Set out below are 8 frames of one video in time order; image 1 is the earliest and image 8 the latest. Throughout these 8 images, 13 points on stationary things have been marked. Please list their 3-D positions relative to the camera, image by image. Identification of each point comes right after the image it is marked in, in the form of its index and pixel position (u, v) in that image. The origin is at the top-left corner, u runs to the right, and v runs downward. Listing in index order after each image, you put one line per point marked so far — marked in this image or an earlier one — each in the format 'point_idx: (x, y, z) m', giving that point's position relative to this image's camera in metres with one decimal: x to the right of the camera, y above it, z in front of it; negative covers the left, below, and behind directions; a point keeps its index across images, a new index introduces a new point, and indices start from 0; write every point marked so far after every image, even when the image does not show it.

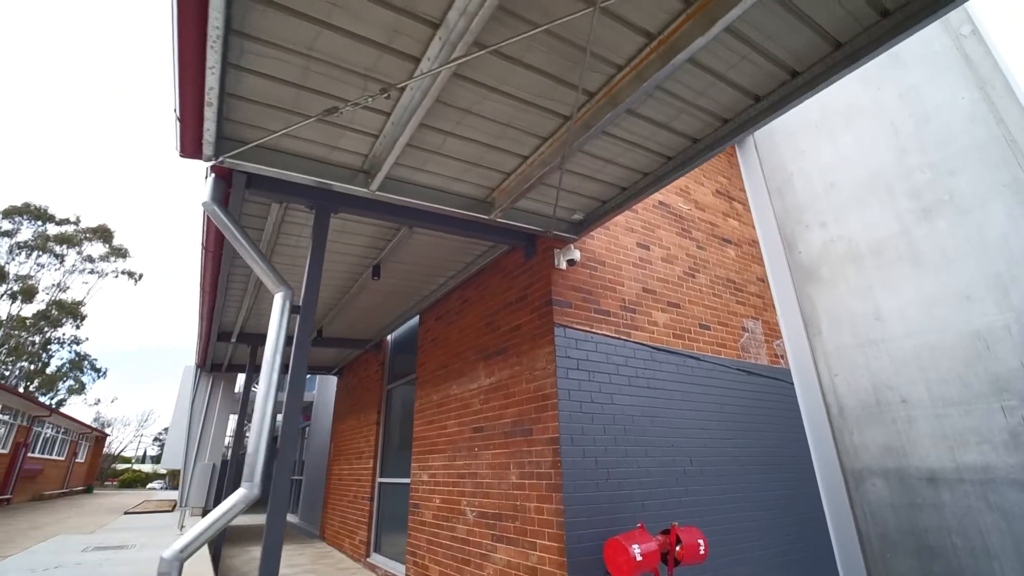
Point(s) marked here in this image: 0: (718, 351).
0: (+1.9, -0.6, +4.3) m
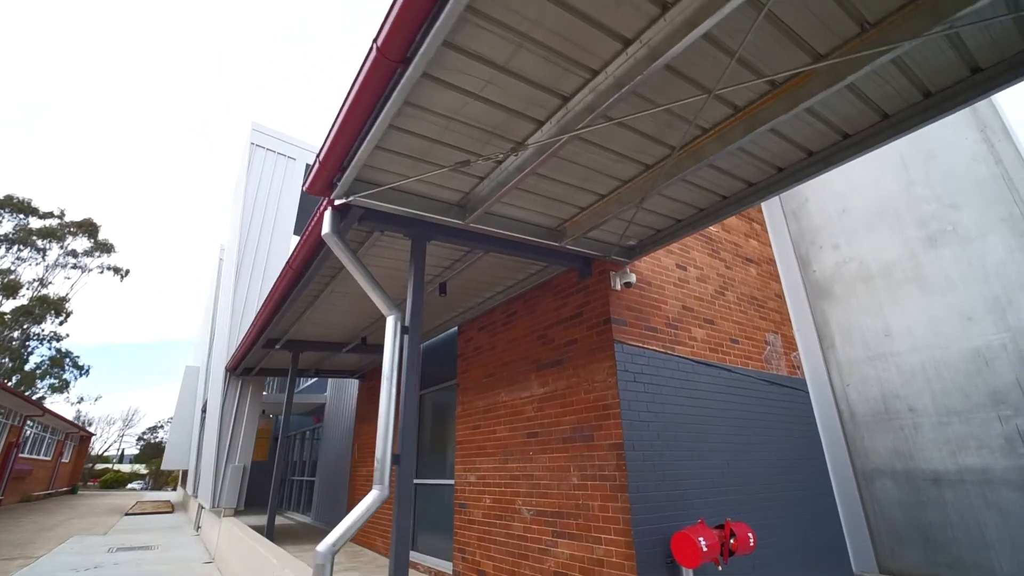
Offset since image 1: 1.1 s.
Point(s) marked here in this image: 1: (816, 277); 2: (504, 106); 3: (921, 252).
0: (+2.3, -0.7, +4.7) m
1: (+3.5, +0.1, +5.5) m
2: (0.0, +0.9, +2.2) m
3: (+4.1, +0.4, +4.7) m
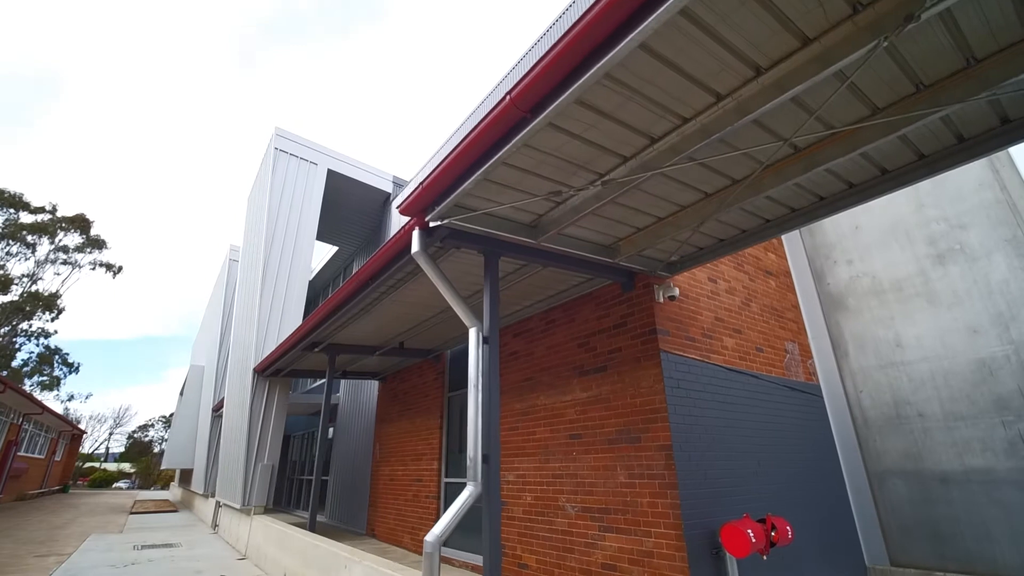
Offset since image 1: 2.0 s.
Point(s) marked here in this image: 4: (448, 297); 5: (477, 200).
0: (+2.7, -0.9, +5.0) m
1: (+4.0, 0.0, +5.8) m
2: (+0.5, +0.8, +2.5) m
3: (+4.5, +0.2, +5.1) m
4: (-0.4, -0.1, +3.1) m
5: (-0.2, +0.5, +2.8) m
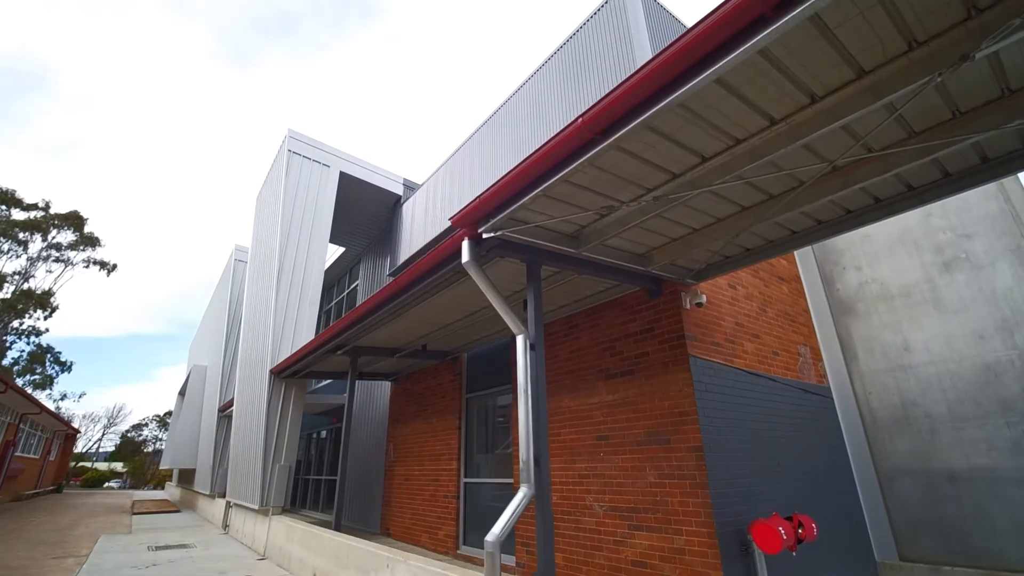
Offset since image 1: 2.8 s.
0: (+3.0, -0.9, +5.2) m
1: (+4.2, -0.1, +6.0) m
2: (+0.8, +0.7, +2.6) m
3: (+4.8, +0.1, +5.3) m
4: (-0.1, -0.1, +3.2) m
5: (+0.1, +0.5, +3.0) m
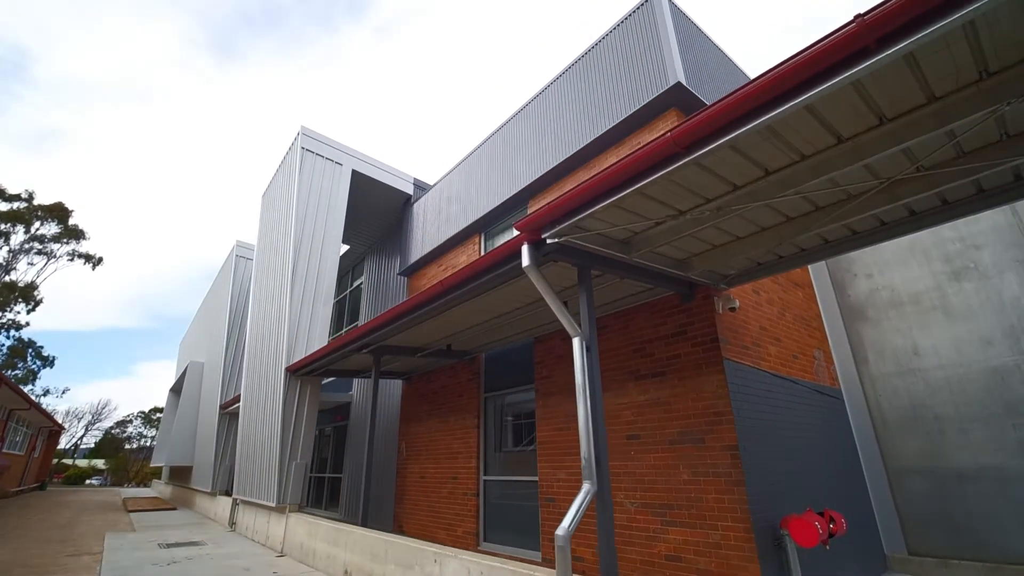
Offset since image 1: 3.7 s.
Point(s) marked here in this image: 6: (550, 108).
0: (+3.4, -1.0, +5.4) m
1: (+4.5, -0.2, +6.3) m
2: (+1.2, +0.7, +2.8) m
3: (+5.1, 0.0, +5.5) m
4: (+0.3, -0.1, +3.3) m
5: (+0.5, +0.4, +3.1) m
6: (+0.6, +2.7, +7.1) m
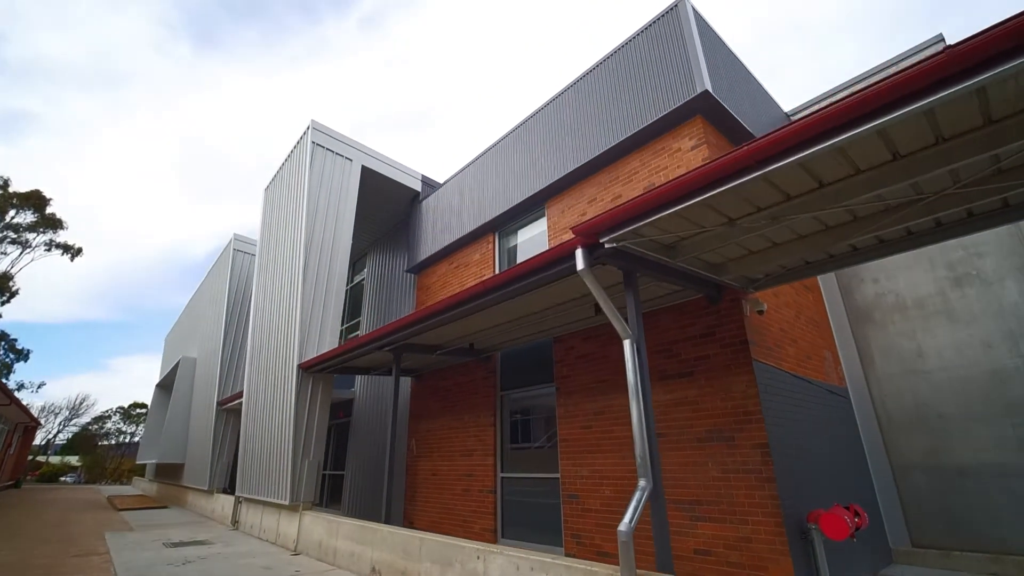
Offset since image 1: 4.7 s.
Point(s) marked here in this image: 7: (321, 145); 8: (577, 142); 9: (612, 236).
0: (+3.7, -1.1, +5.6) m
1: (+4.8, -0.2, +6.5) m
2: (+1.7, +0.6, +2.9) m
3: (+5.5, 0.0, +5.8) m
4: (+0.7, -0.2, +3.4) m
5: (+0.9, +0.4, +3.2) m
6: (+0.9, +2.7, +7.2) m
7: (-3.8, +2.8, +9.2) m
8: (+1.0, +2.2, +6.9) m
9: (+0.7, +0.4, +3.2) m
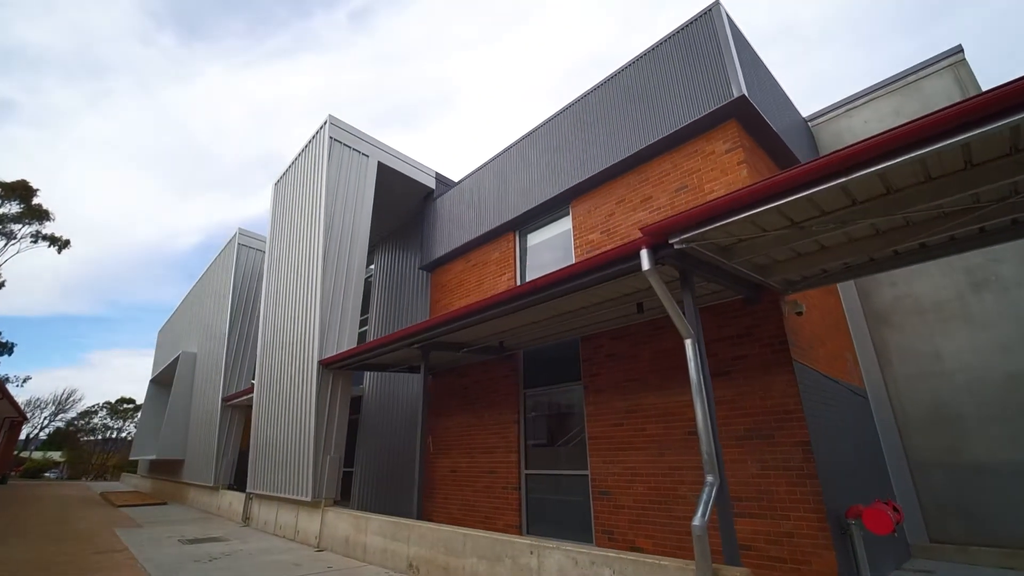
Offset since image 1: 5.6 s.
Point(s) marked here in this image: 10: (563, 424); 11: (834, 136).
0: (+4.1, -1.1, +5.8) m
1: (+5.2, -0.3, +6.7) m
2: (+2.2, +0.6, +3.0) m
3: (+5.9, -0.1, +6.0) m
4: (+1.2, -0.2, +3.5) m
5: (+1.4, +0.4, +3.2) m
6: (+1.3, +2.7, +7.3) m
7: (-3.4, +2.9, +9.1) m
8: (+1.4, +2.2, +6.9) m
9: (+1.2, +0.3, +3.2) m
10: (+0.7, -1.9, +6.5) m
11: (+5.3, +2.5, +7.7) m
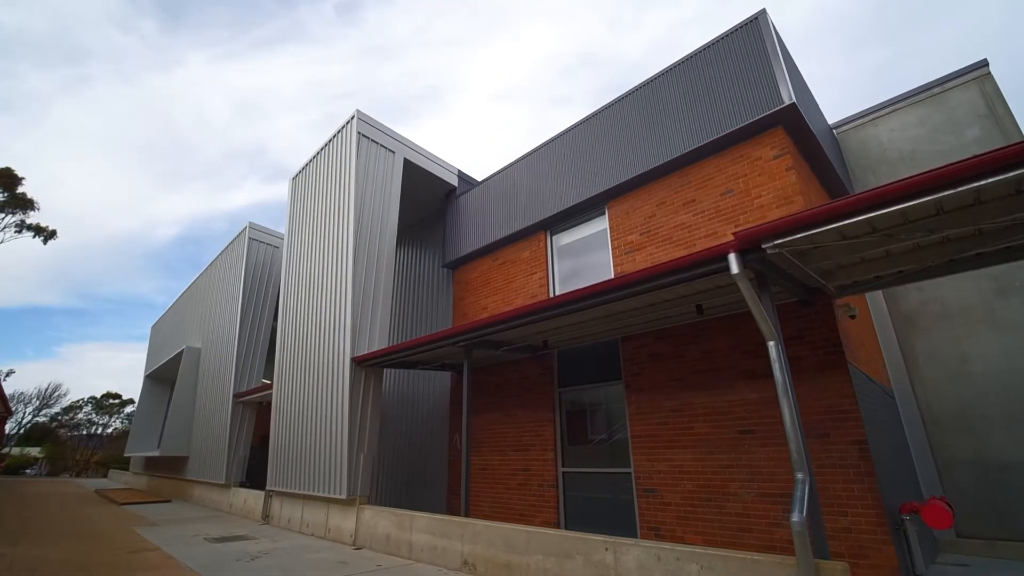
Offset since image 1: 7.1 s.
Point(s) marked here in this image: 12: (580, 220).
0: (+4.6, -1.1, +6.0) m
1: (+5.8, -0.3, +6.9) m
2: (+2.9, +0.6, +3.1) m
3: (+6.5, -0.2, +6.3) m
4: (+1.8, -0.2, +3.6) m
5: (+2.1, +0.4, +3.3) m
6: (+1.9, +2.7, +7.3) m
7: (-2.9, +2.9, +9.0) m
8: (+2.0, +2.2, +7.0) m
9: (+1.9, +0.3, +3.3) m
10: (+1.3, -1.9, +6.6) m
11: (+5.8, +2.4, +7.9) m
12: (+1.1, +1.2, +7.8) m
